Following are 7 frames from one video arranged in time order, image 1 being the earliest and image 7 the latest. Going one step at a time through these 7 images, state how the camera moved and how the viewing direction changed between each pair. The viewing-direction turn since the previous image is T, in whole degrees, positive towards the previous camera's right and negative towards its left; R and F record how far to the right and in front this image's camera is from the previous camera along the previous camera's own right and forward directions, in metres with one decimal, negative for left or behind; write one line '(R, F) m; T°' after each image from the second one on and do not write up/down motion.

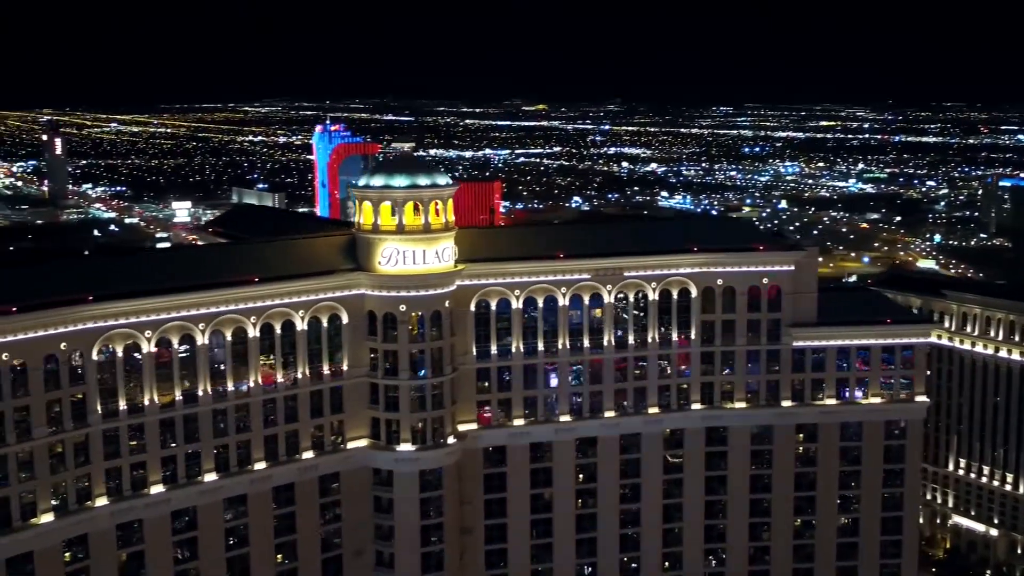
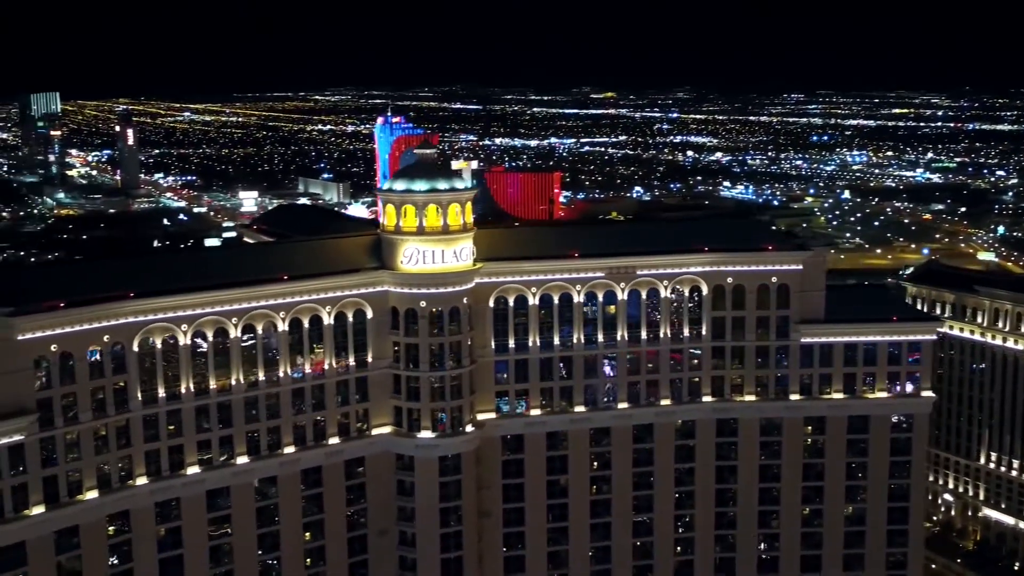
(+2.0, -2.3) m; -4°
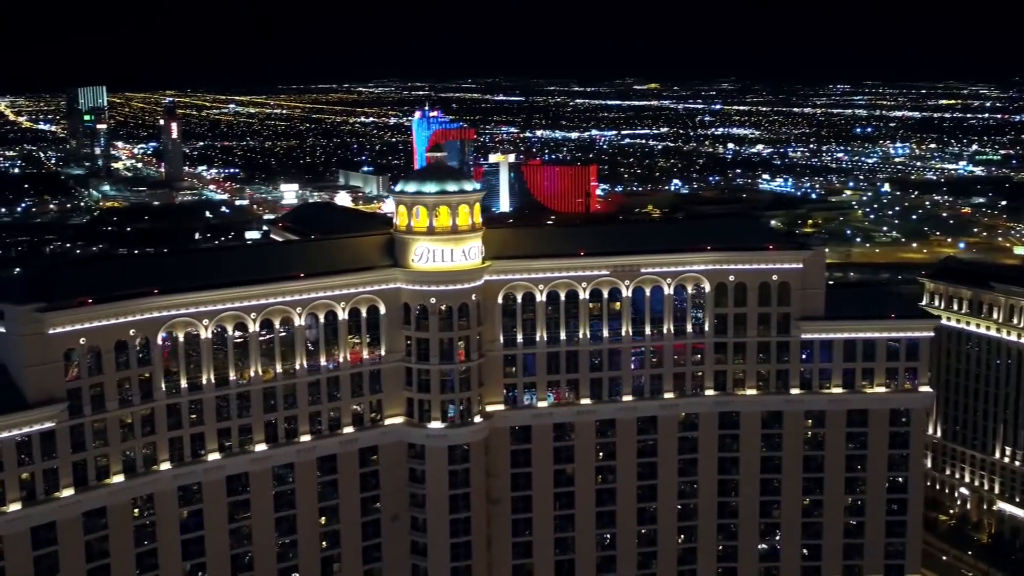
(+1.4, -1.9) m; -2°
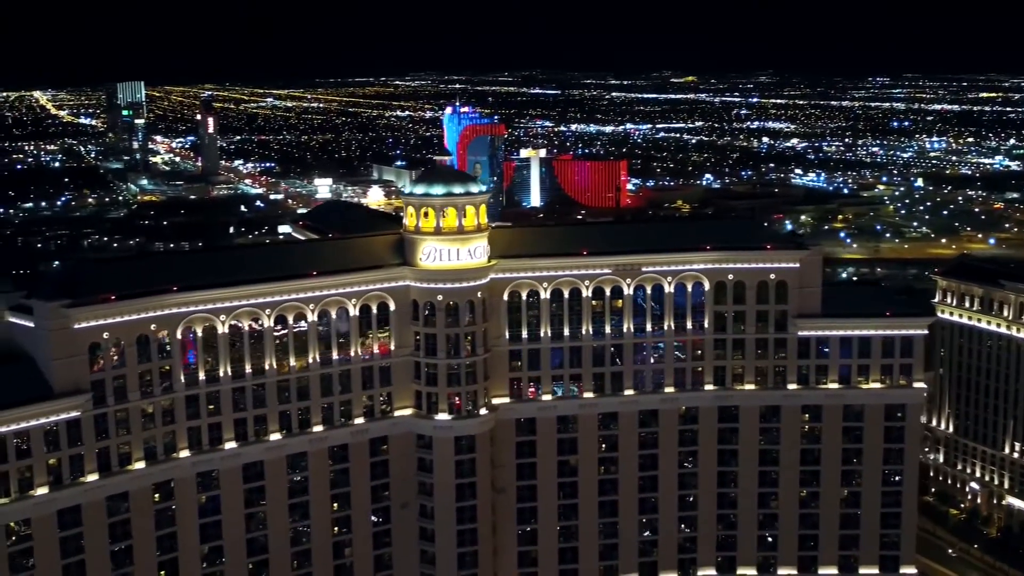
(+1.3, -1.9) m; -2°
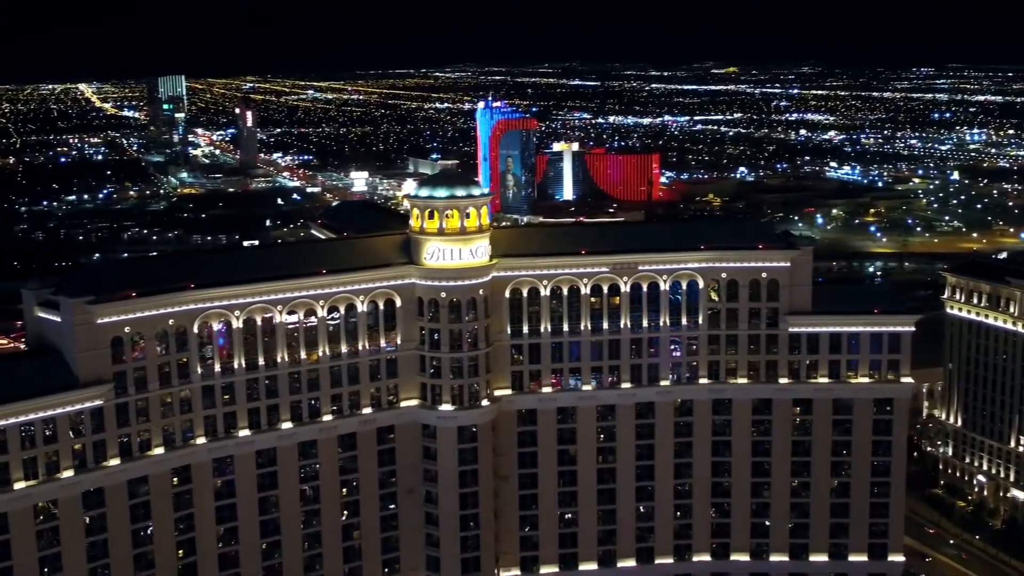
(+1.7, -2.3) m; -2°
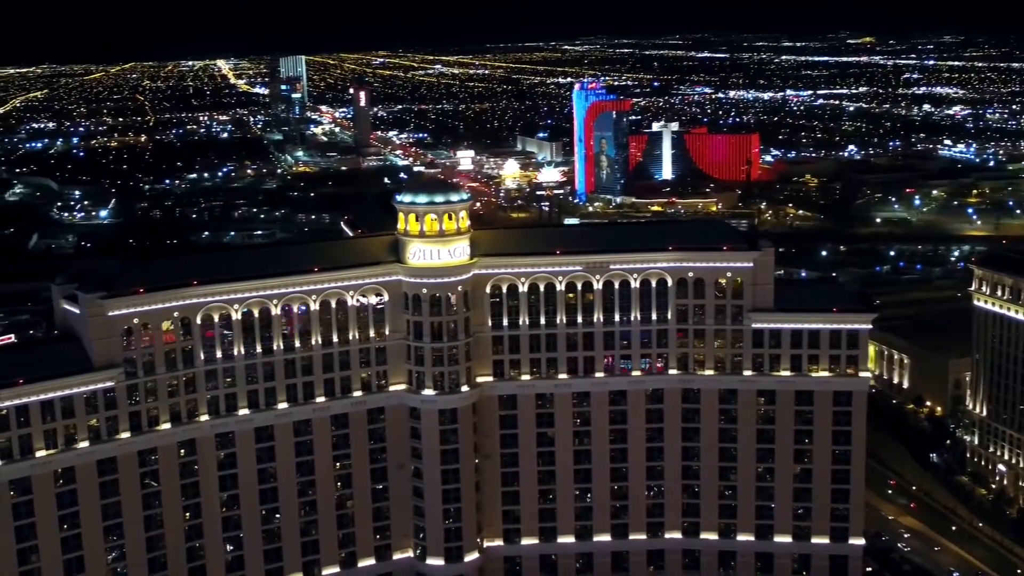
(+6.9, -4.3) m; -6°
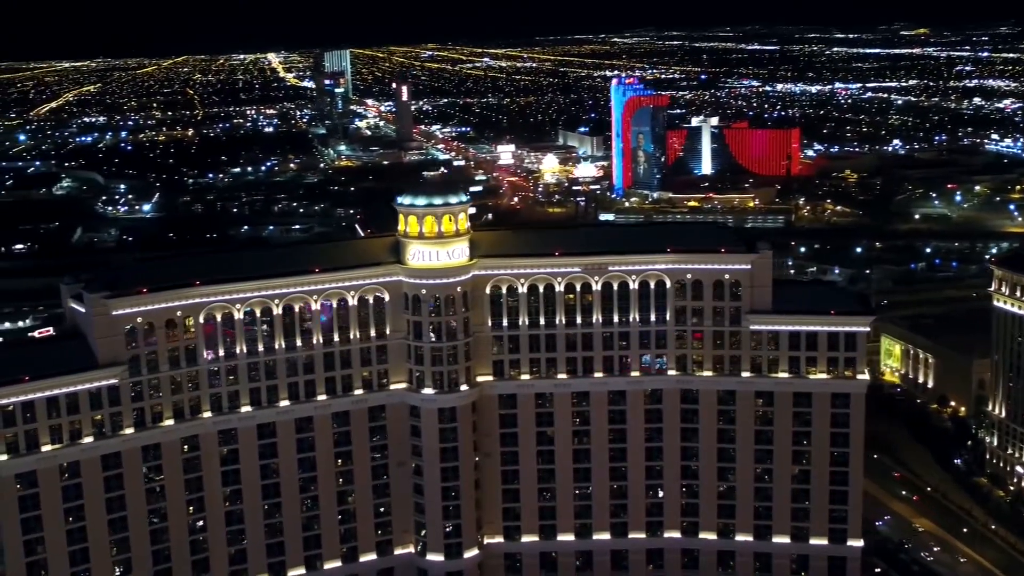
(+2.3, -0.6) m; -2°
